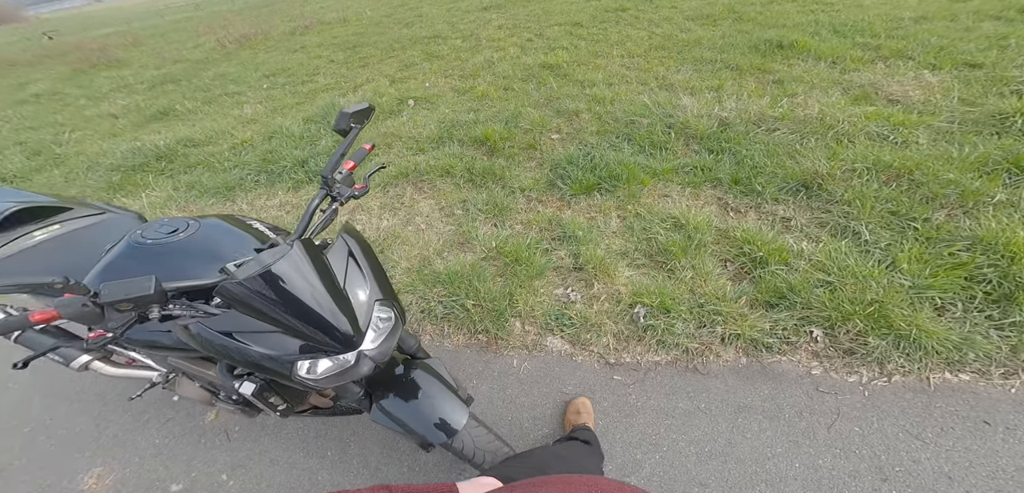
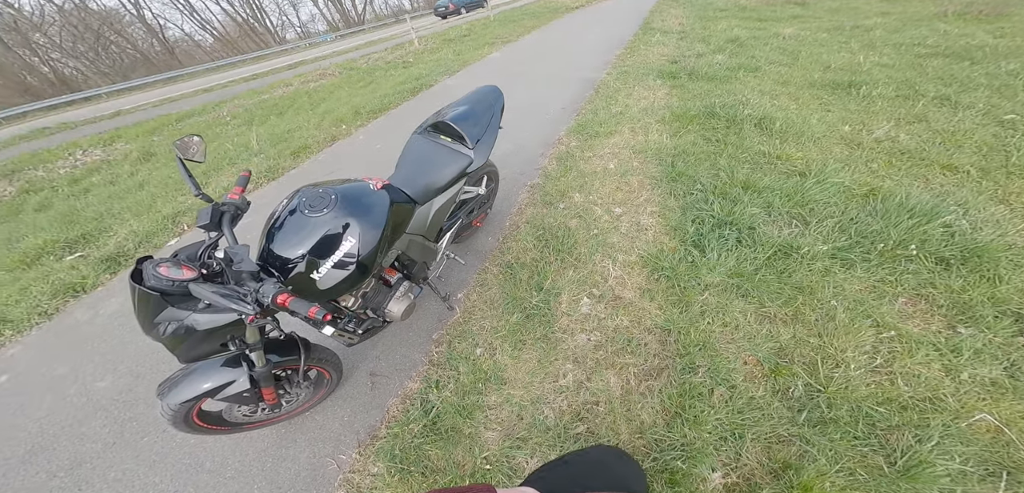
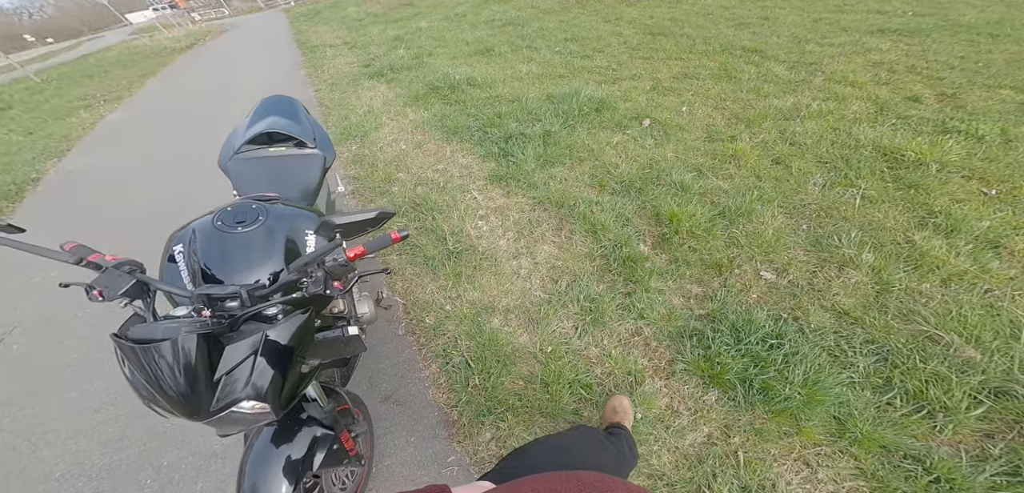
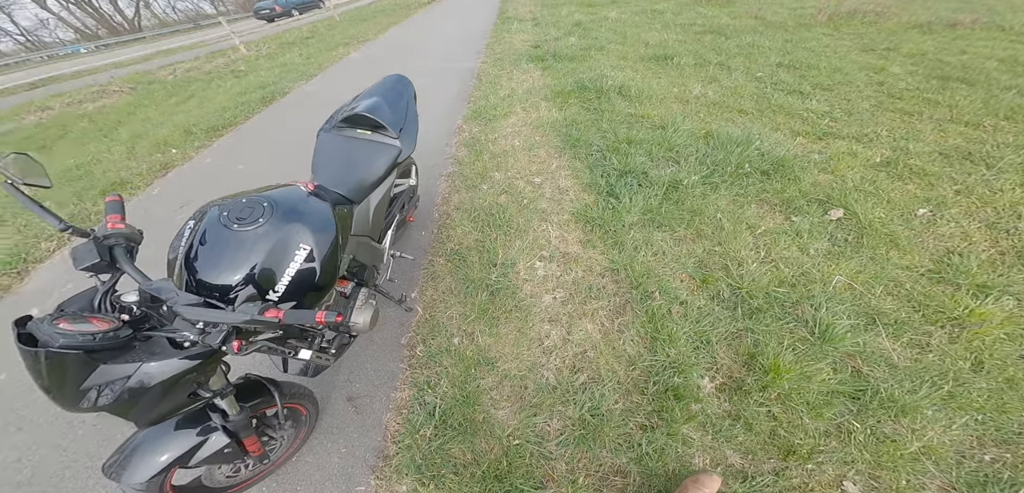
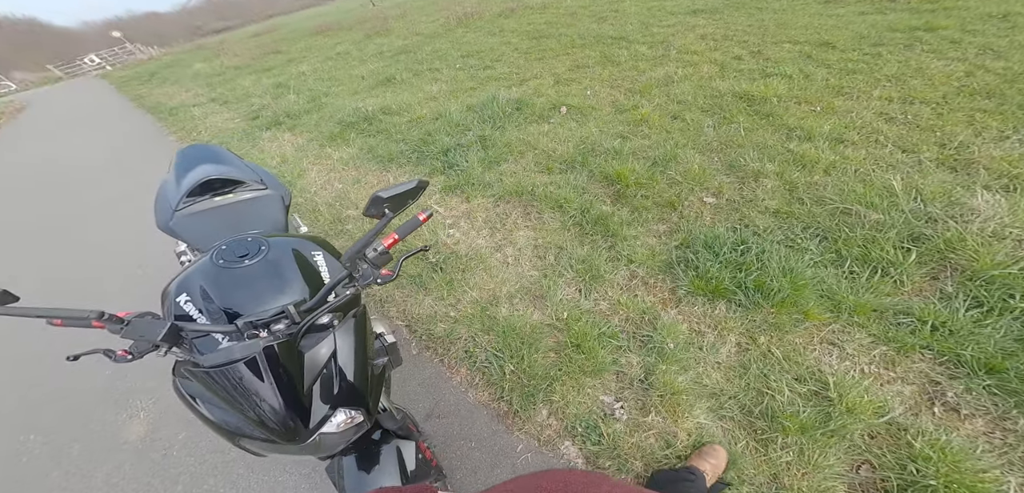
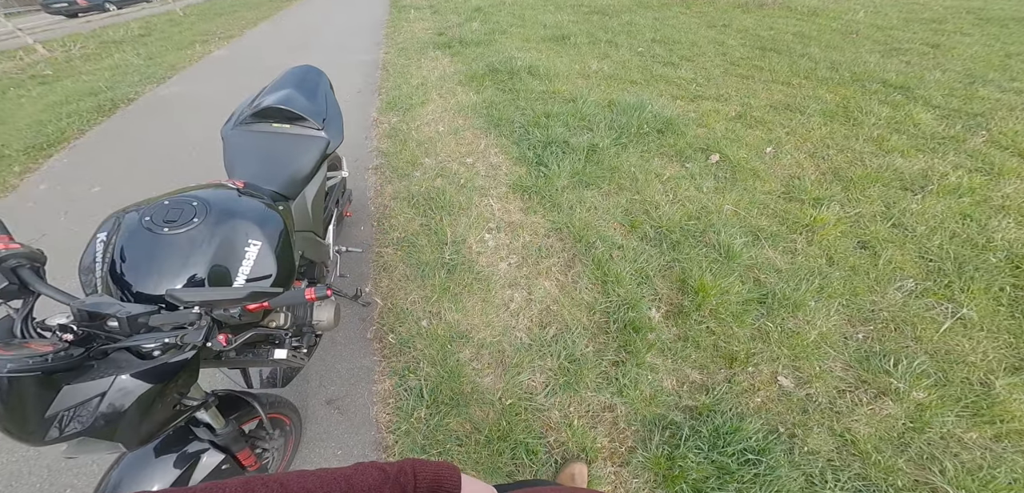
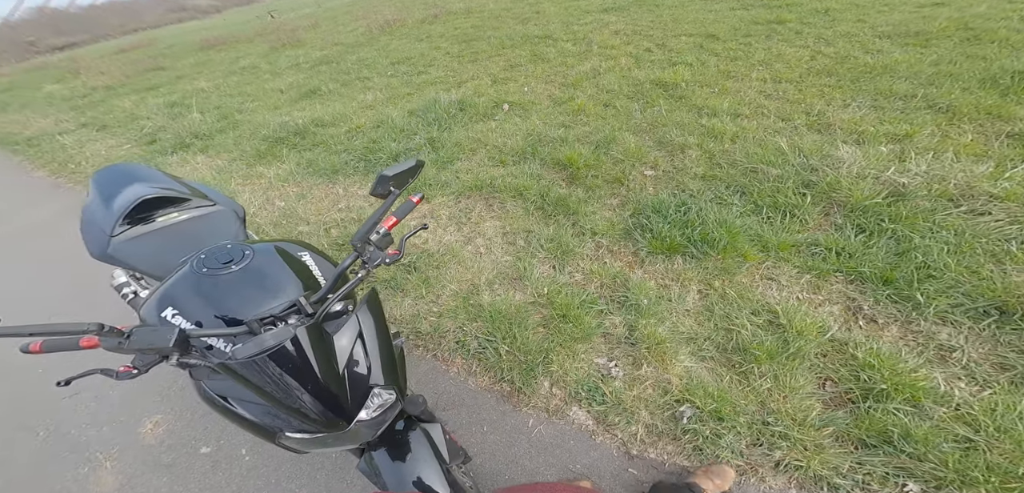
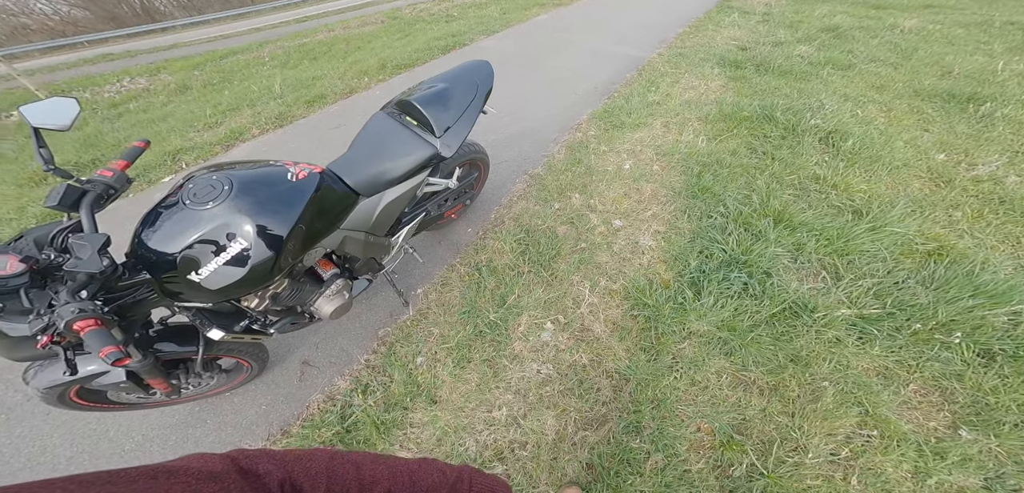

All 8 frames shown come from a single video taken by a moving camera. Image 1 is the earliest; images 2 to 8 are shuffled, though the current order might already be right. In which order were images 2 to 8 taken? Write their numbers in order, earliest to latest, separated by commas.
7, 5, 3, 6, 4, 2, 8
